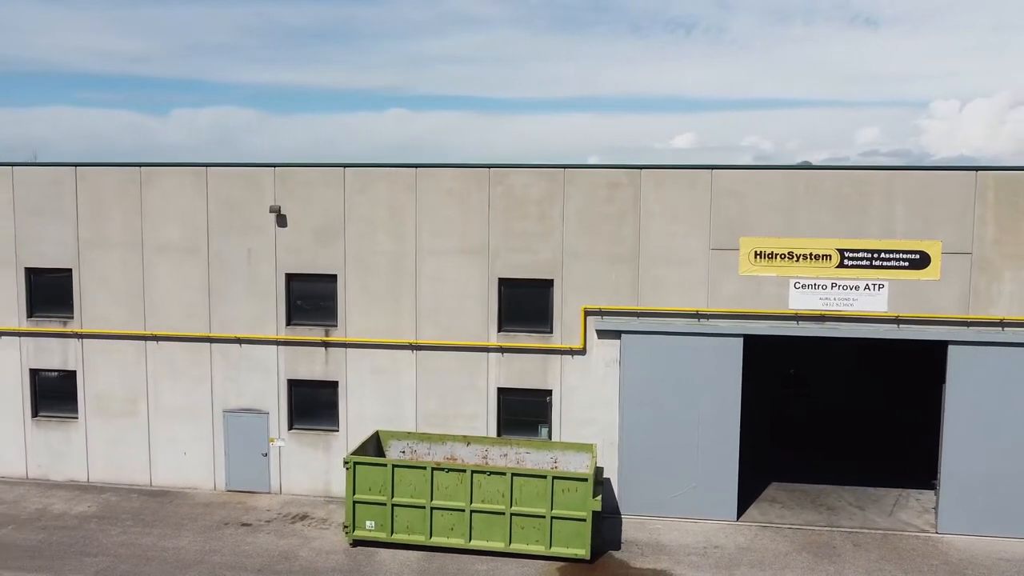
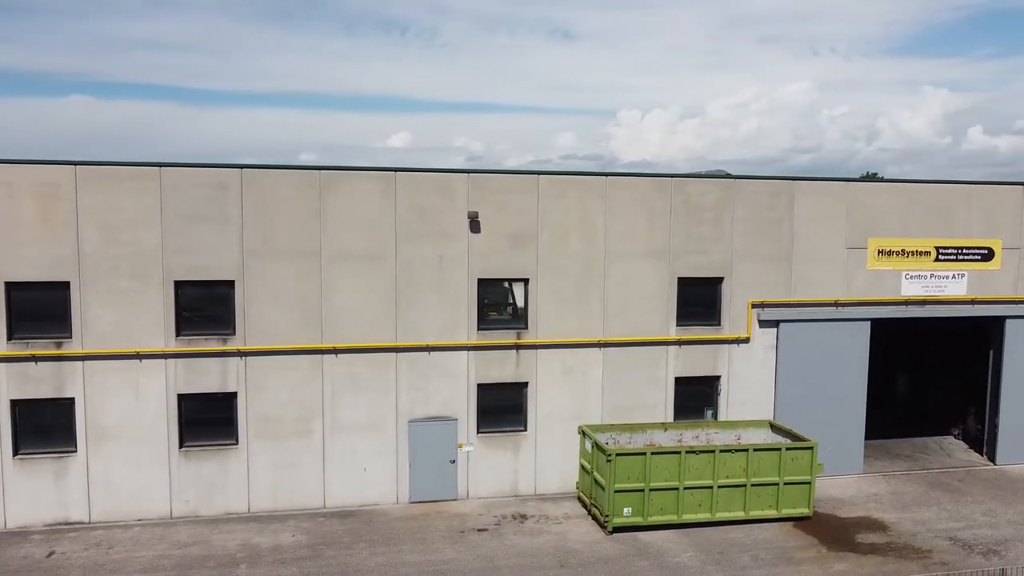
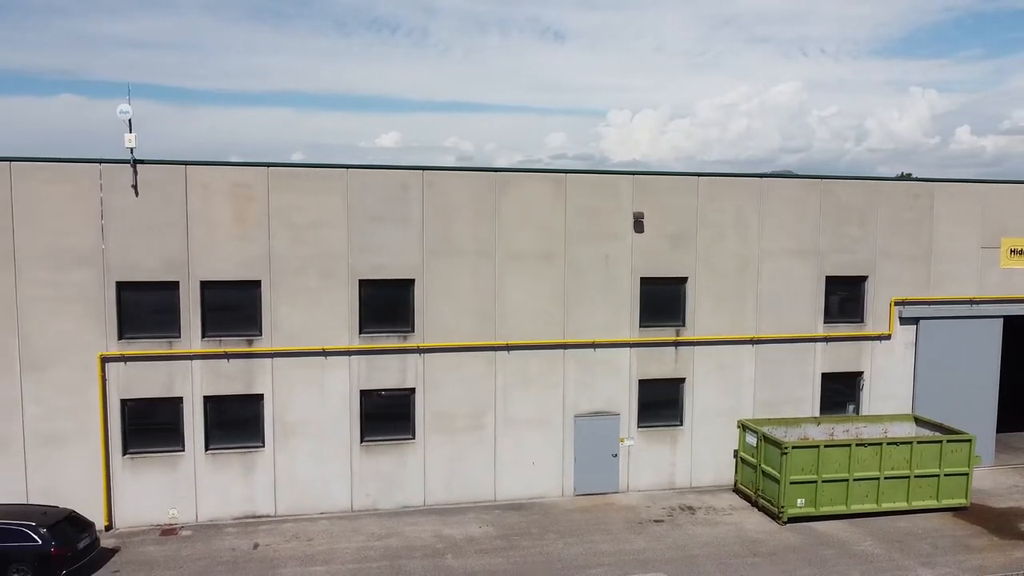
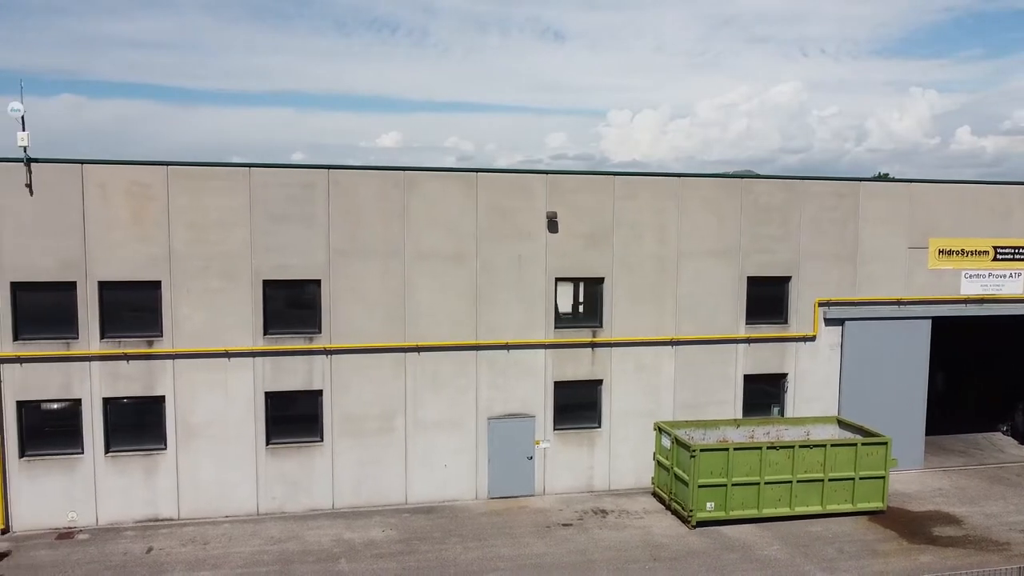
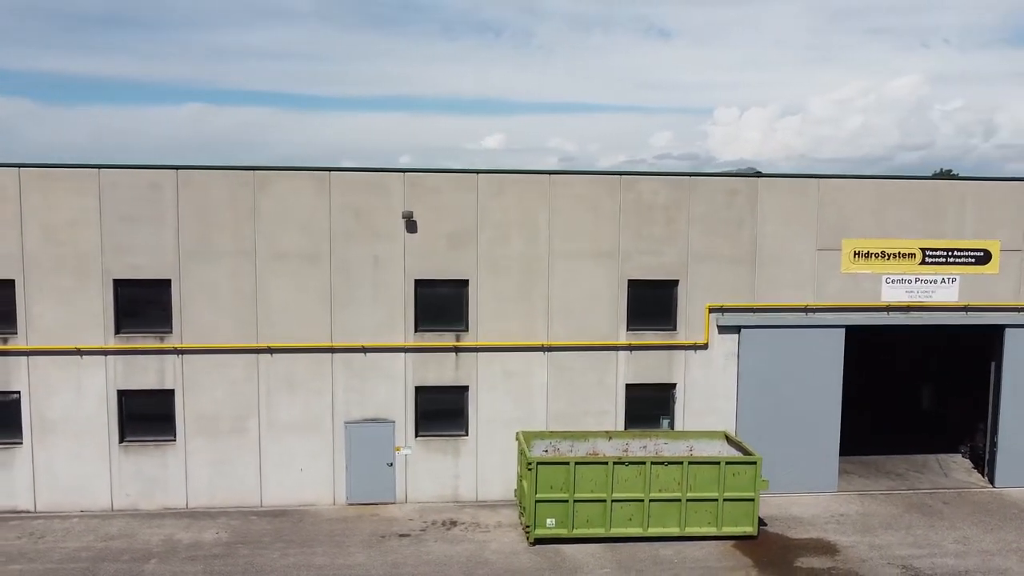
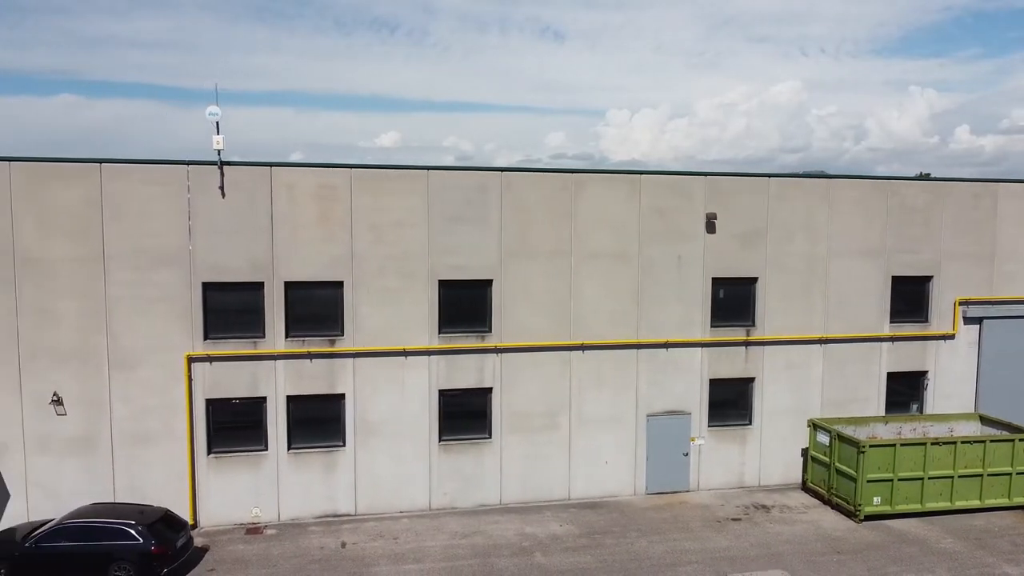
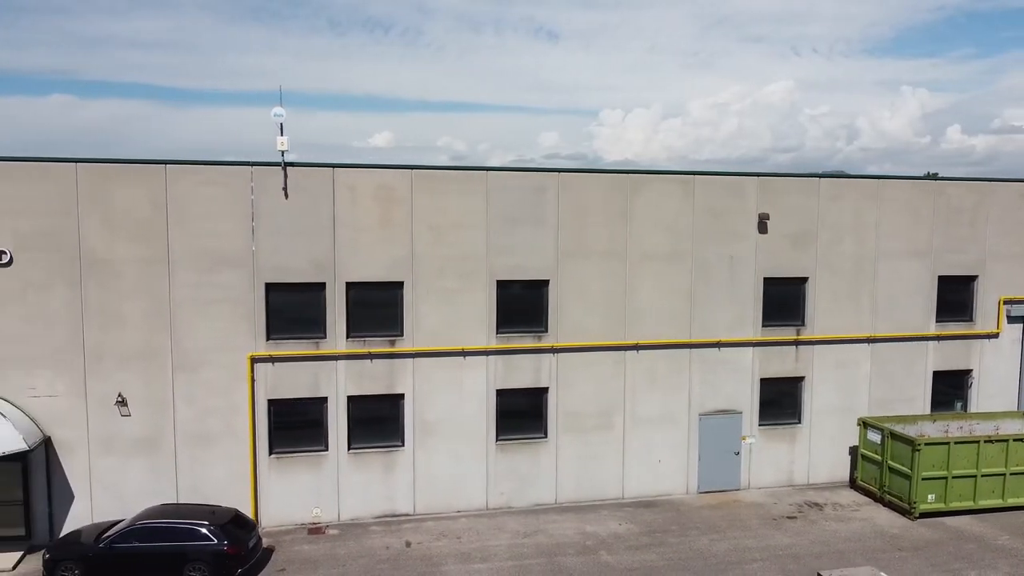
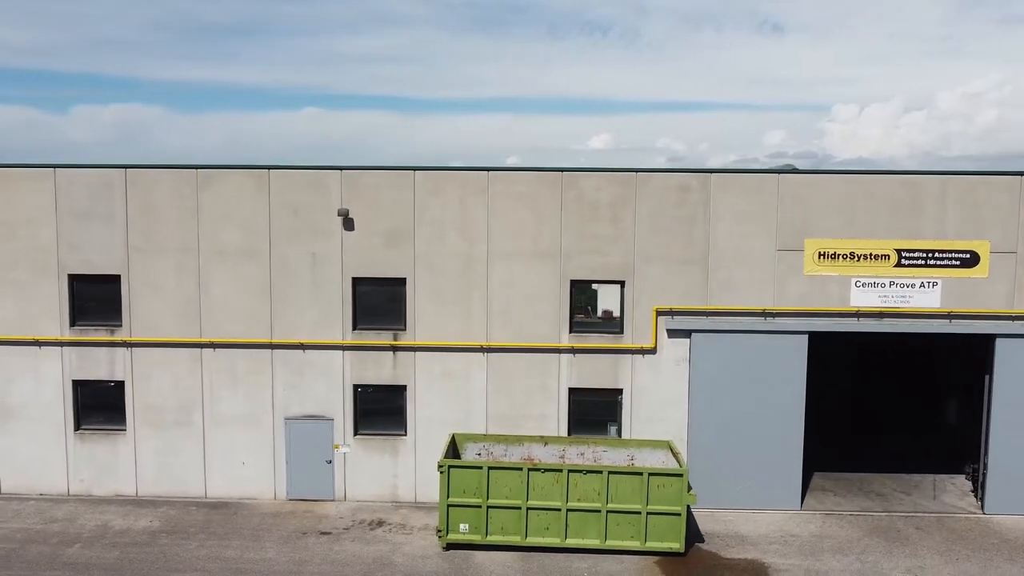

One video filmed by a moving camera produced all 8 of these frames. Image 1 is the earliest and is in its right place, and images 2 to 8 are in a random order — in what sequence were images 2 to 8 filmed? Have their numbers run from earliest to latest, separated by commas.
8, 5, 2, 4, 3, 6, 7
